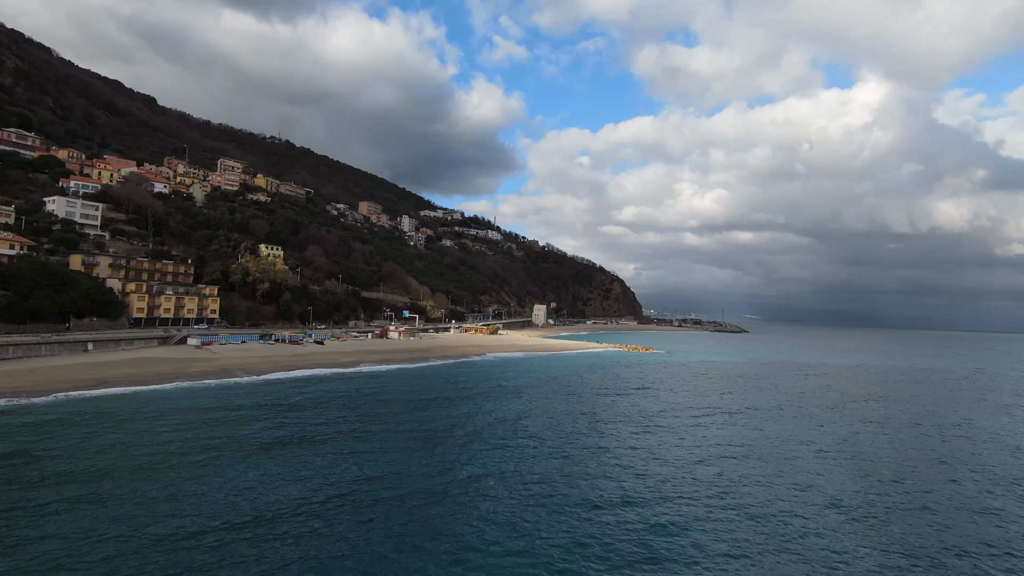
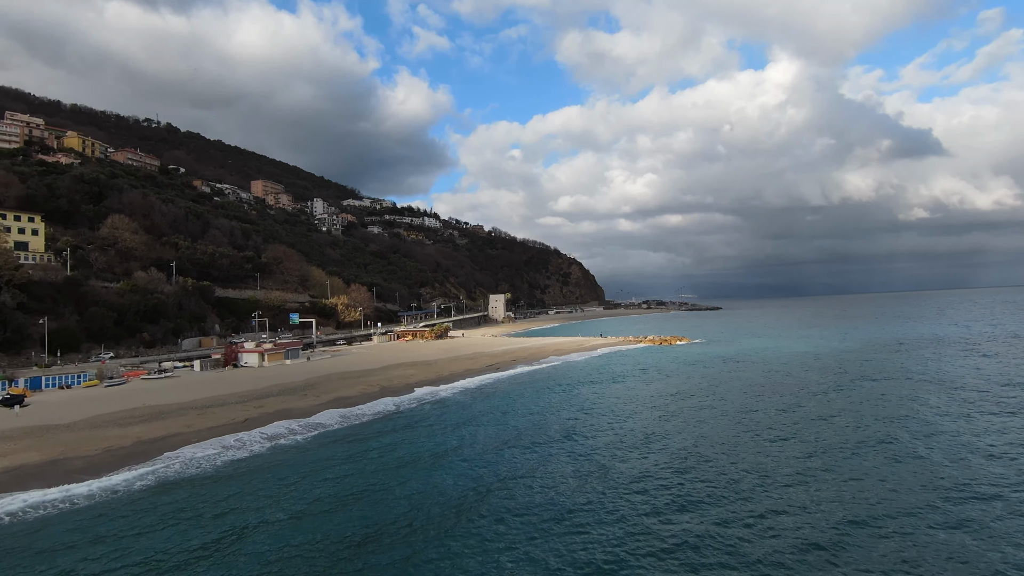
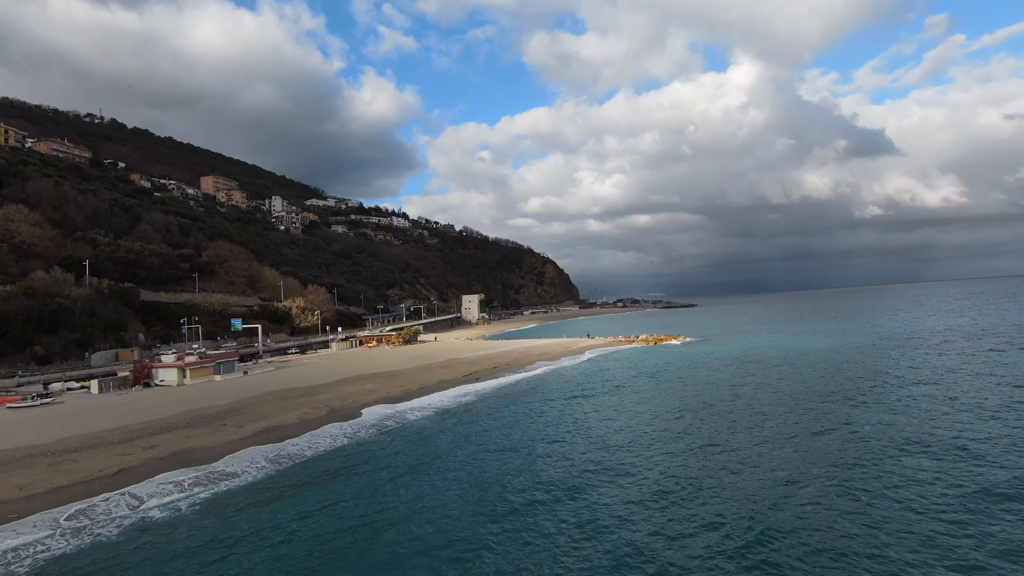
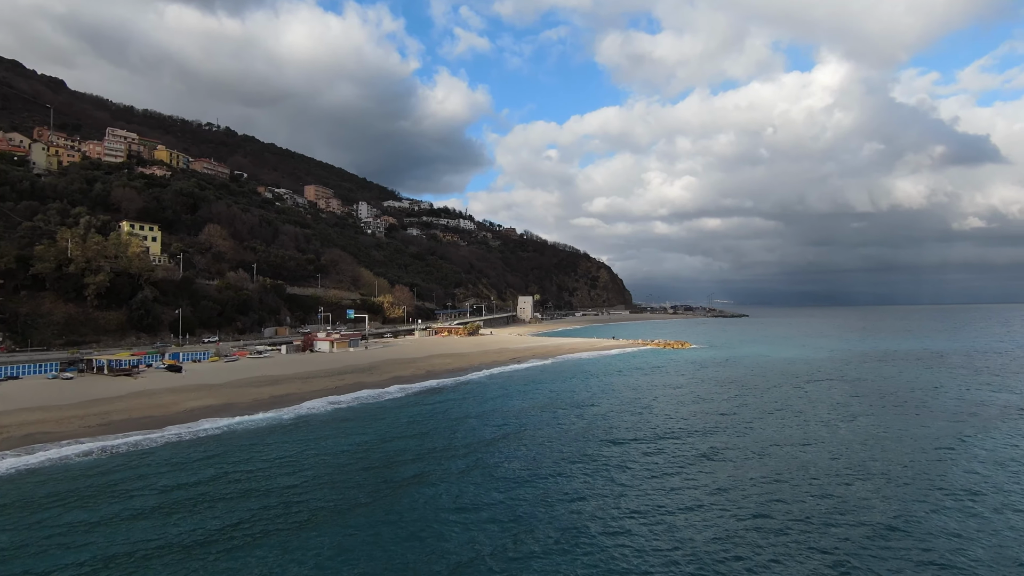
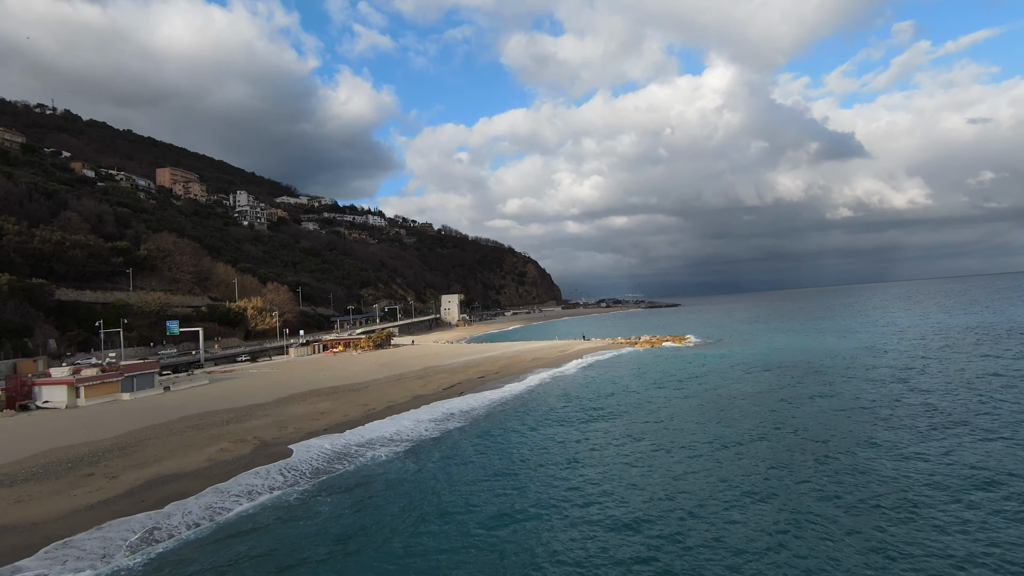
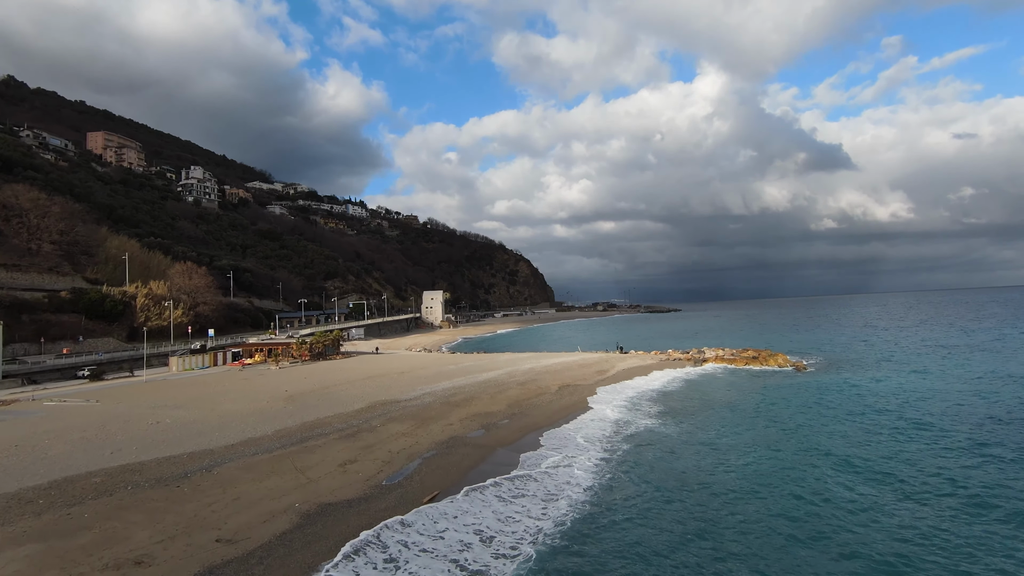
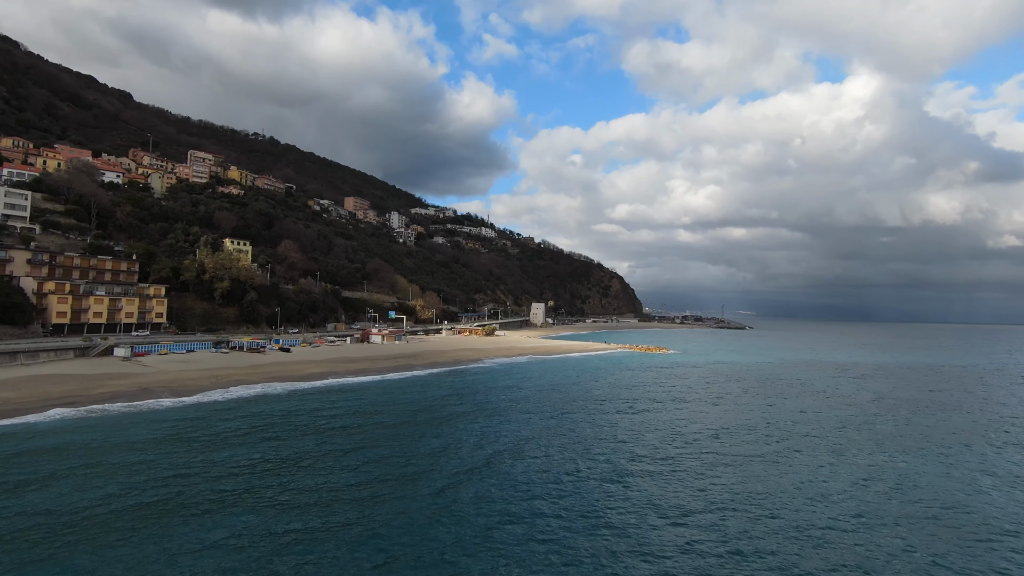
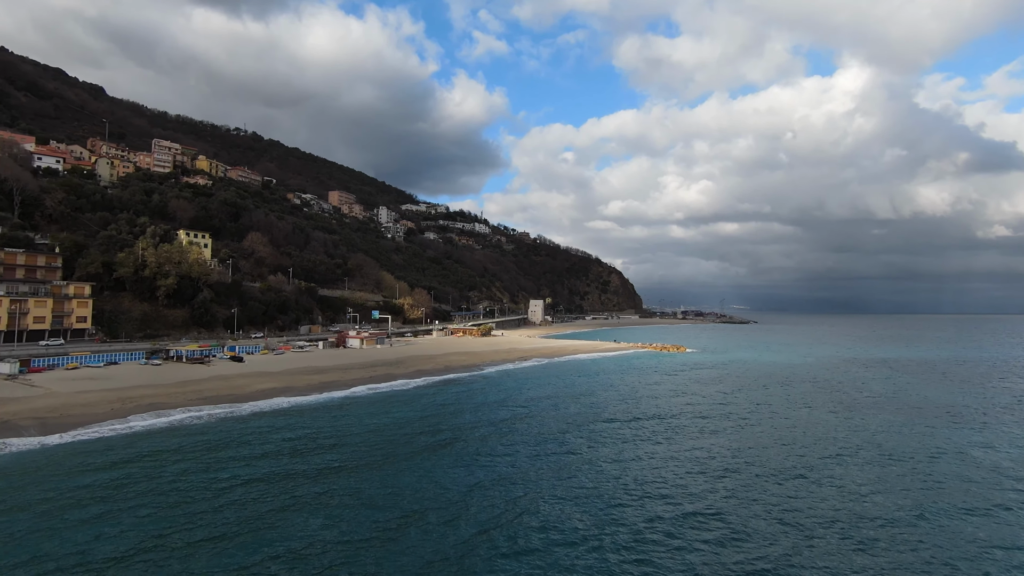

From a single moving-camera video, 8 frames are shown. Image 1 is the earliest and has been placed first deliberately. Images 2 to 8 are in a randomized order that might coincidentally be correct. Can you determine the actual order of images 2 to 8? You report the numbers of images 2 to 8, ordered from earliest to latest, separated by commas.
7, 8, 4, 2, 3, 5, 6
